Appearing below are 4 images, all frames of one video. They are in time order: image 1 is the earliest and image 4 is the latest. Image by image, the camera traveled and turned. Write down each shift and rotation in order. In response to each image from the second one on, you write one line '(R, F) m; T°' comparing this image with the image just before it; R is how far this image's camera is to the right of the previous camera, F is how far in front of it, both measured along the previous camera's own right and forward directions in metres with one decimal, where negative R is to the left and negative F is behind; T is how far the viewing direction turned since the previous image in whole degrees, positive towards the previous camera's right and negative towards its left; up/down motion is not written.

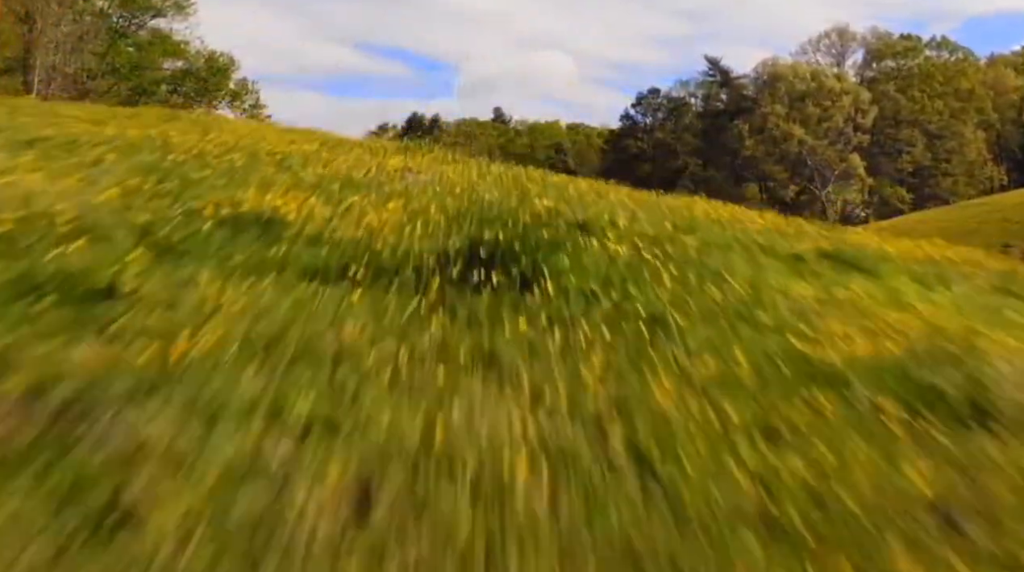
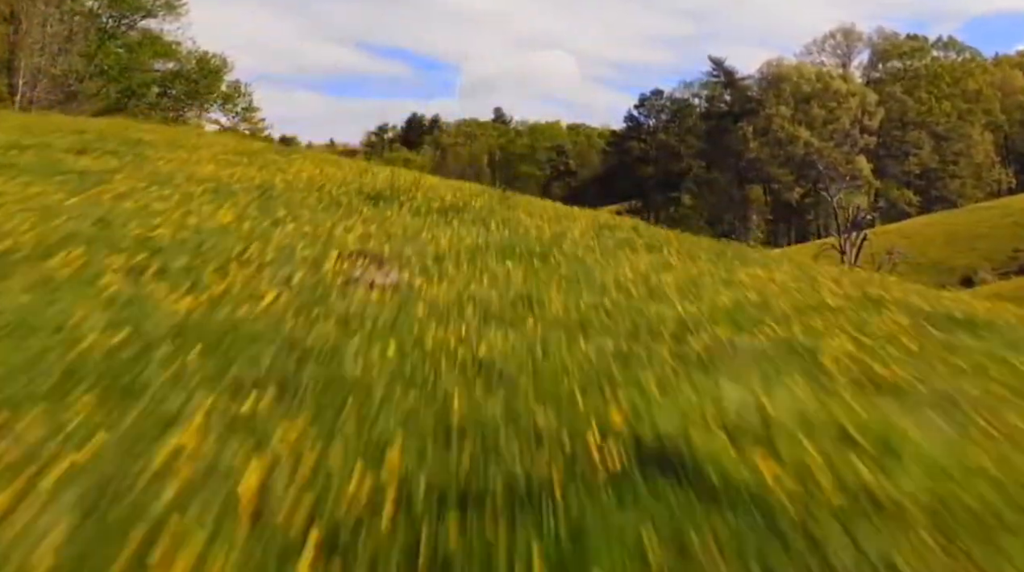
(0.0, +1.9) m; 0°
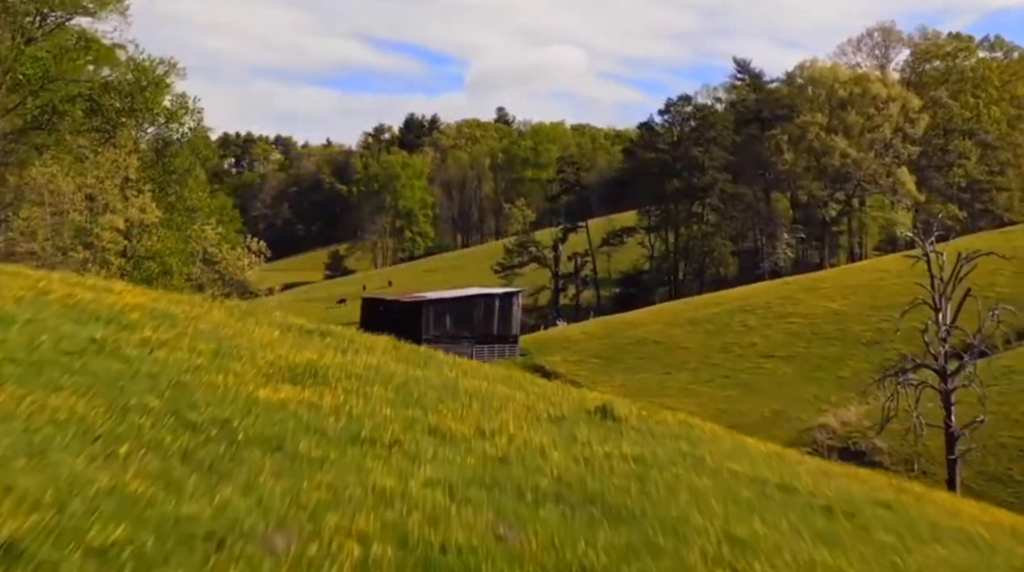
(-0.4, +11.1) m; 0°
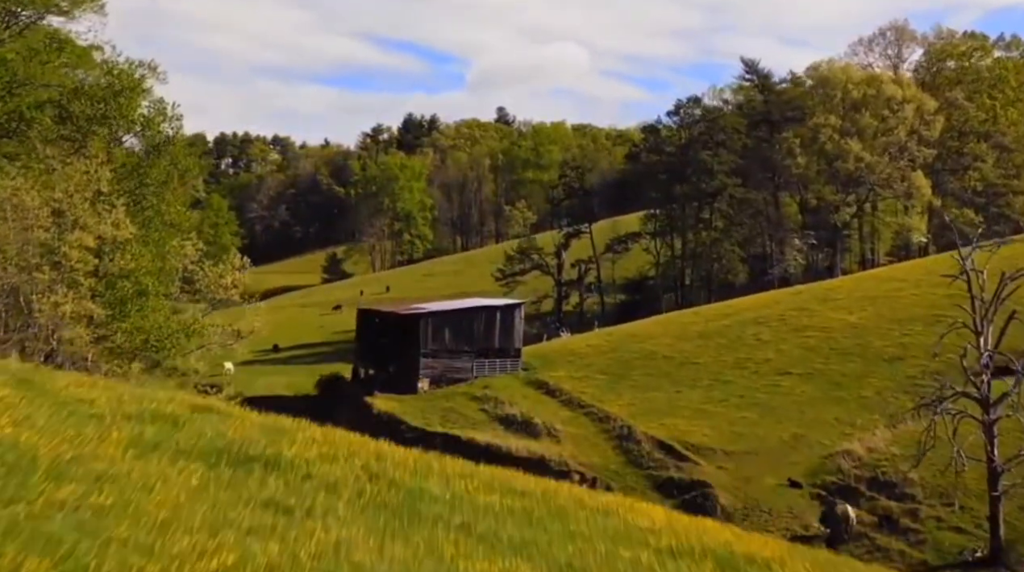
(-0.2, +3.6) m; 0°
